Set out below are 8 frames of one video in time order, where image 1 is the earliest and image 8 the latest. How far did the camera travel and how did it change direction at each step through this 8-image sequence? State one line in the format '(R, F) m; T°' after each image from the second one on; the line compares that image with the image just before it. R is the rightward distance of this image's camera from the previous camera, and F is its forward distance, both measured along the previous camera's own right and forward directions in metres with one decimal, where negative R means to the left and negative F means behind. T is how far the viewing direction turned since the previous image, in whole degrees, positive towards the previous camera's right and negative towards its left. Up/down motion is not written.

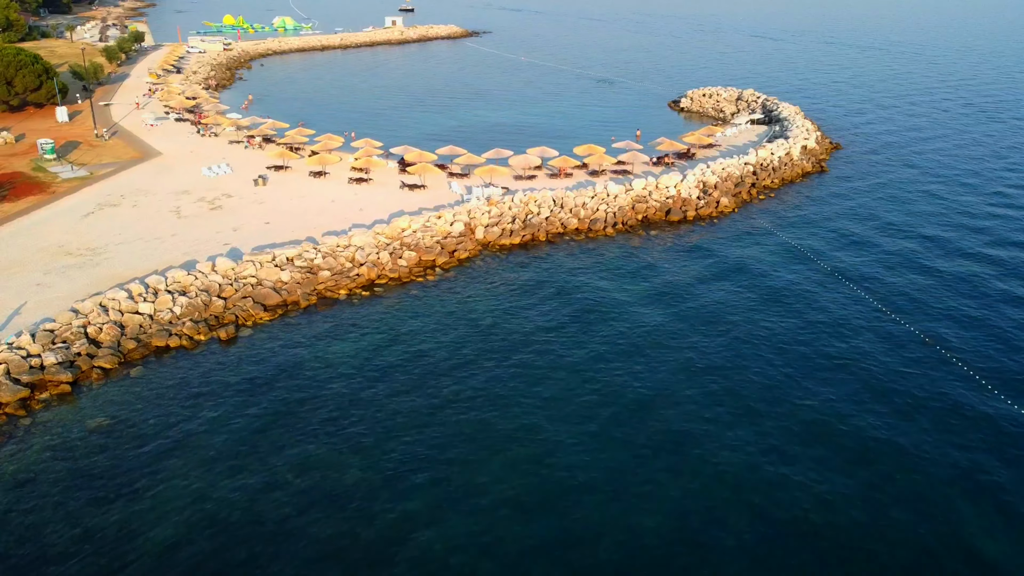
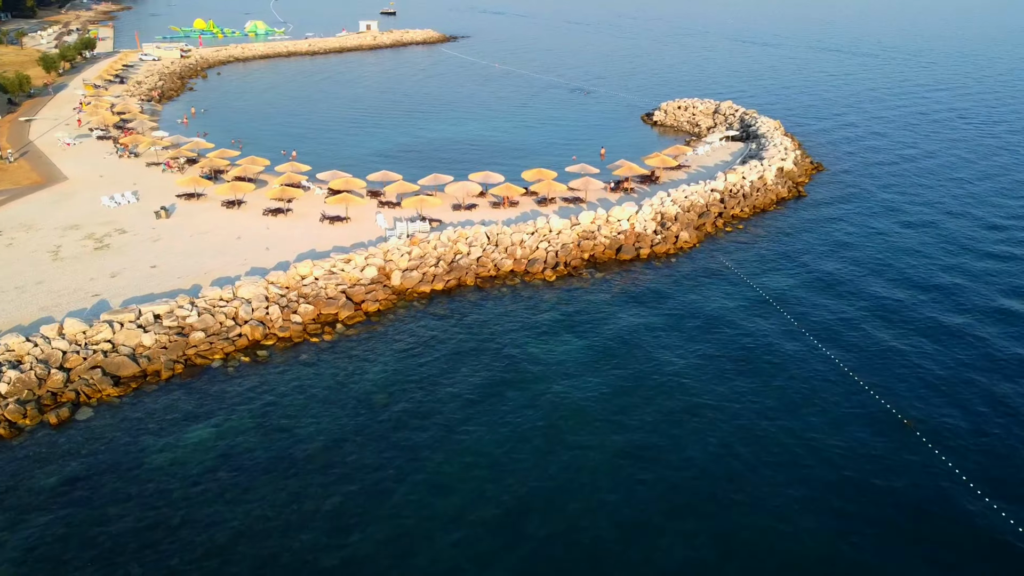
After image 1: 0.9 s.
(+3.9, +6.0) m; 0°
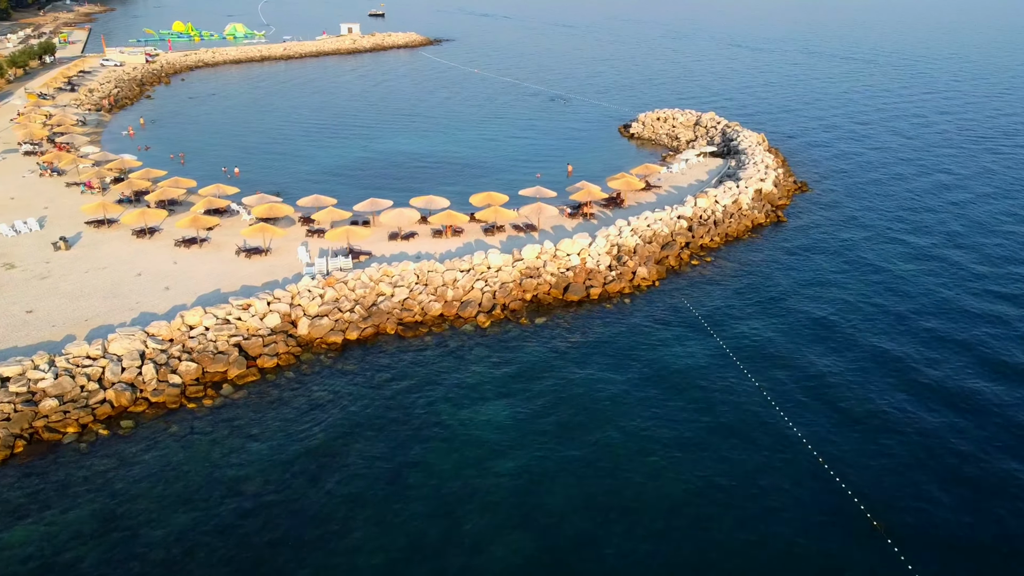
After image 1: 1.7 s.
(+3.5, +5.1) m; 0°
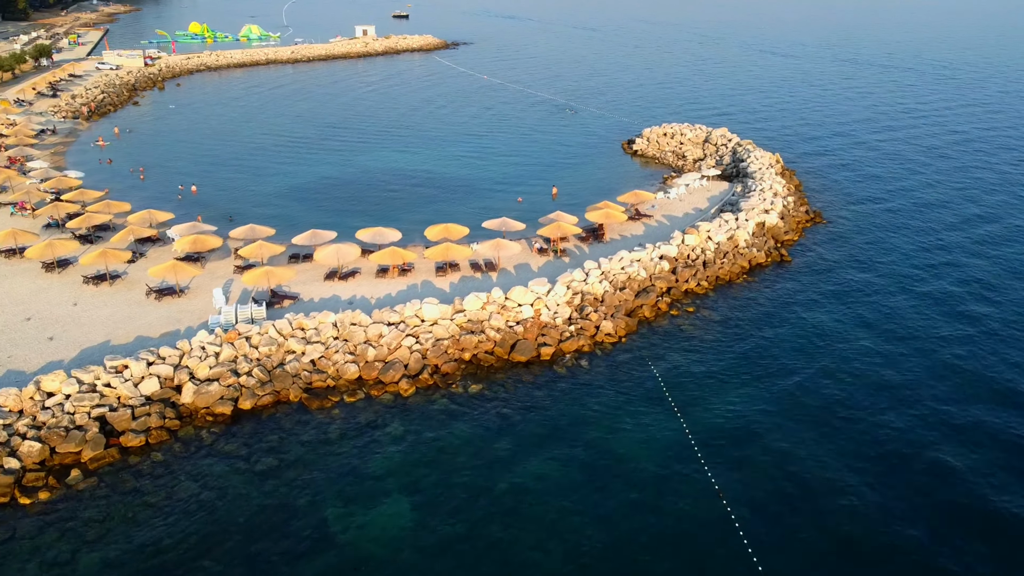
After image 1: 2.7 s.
(+4.2, +5.9) m; -3°
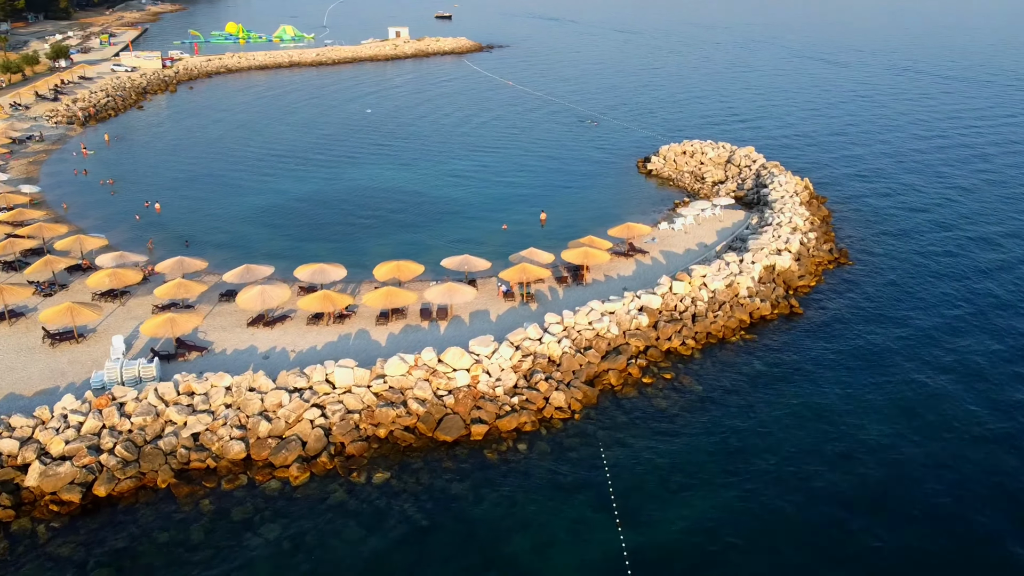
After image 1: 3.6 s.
(+4.4, +5.8) m; -4°
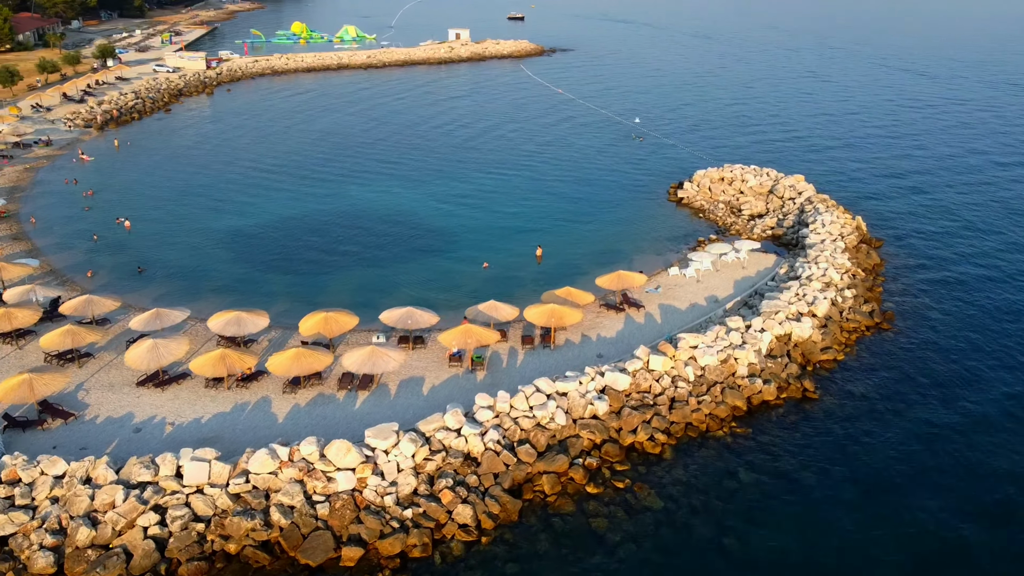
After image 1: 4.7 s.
(+5.2, +6.5) m; -6°
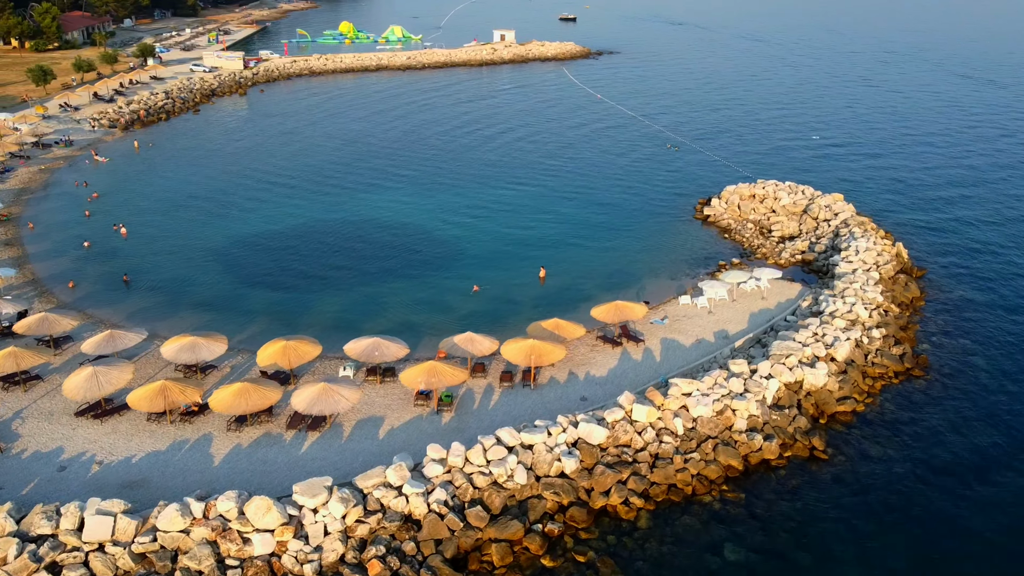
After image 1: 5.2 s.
(+2.8, +3.1) m; -4°
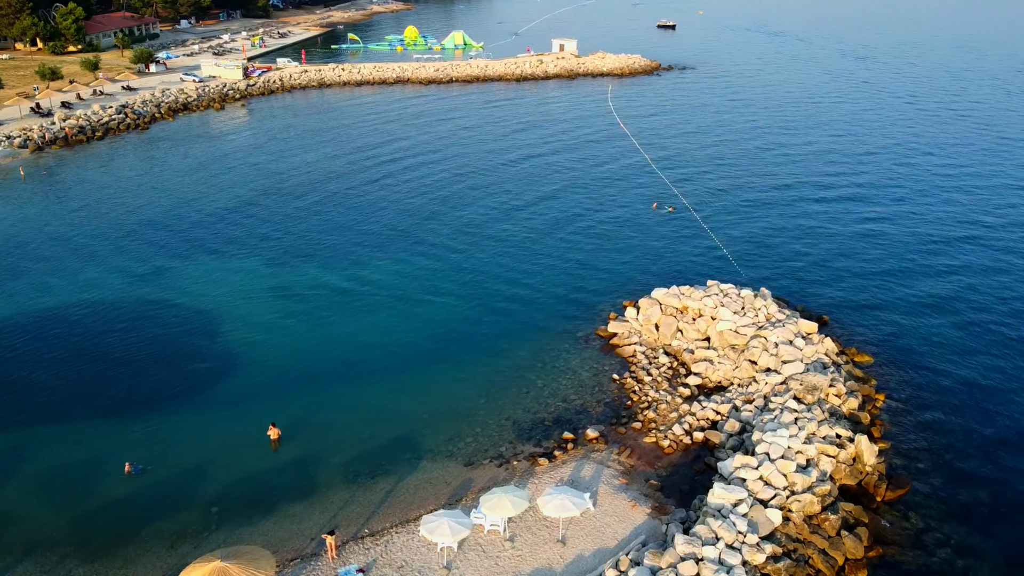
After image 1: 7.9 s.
(+13.6, +15.9) m; -10°
